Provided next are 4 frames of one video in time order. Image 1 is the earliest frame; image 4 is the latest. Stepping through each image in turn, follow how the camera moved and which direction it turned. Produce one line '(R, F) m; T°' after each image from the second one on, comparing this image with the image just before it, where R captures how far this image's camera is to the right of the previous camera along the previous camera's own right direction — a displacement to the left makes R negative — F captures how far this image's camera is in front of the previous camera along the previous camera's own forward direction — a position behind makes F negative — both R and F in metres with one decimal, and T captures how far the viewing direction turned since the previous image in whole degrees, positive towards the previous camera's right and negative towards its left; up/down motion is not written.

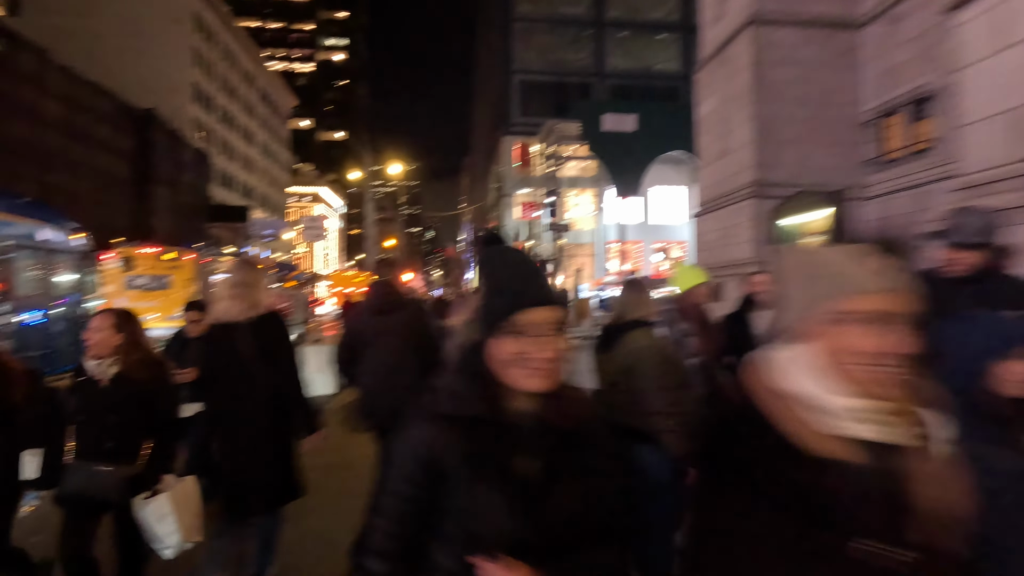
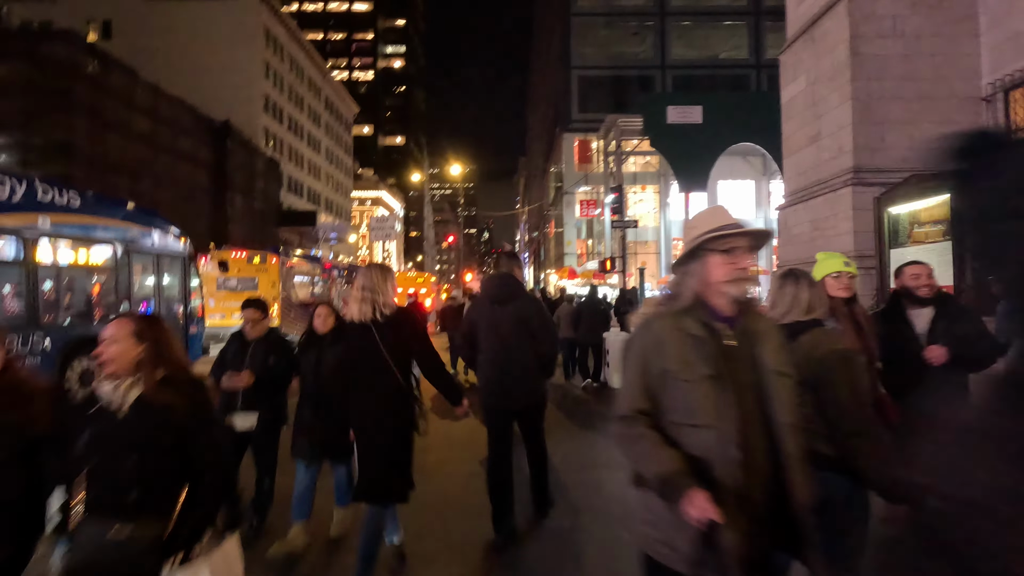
(-0.3, +0.3) m; -6°
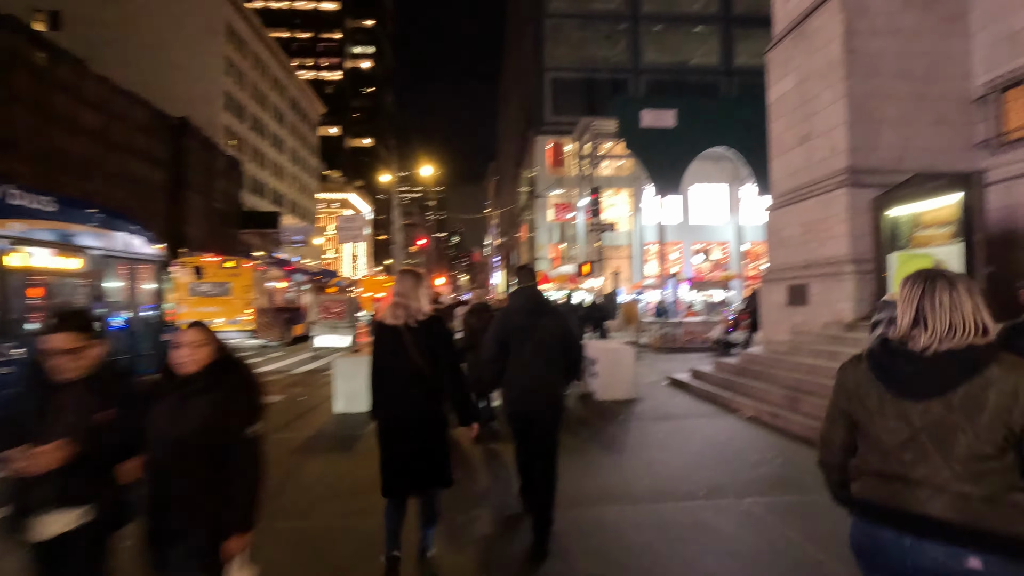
(-0.2, +0.7) m; +3°
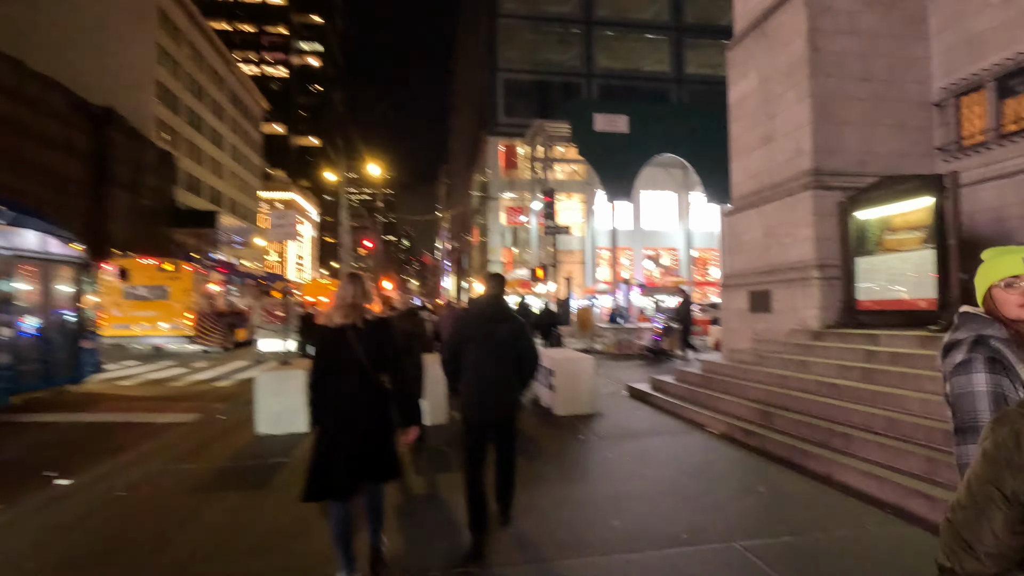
(0.0, +0.8) m; +5°
